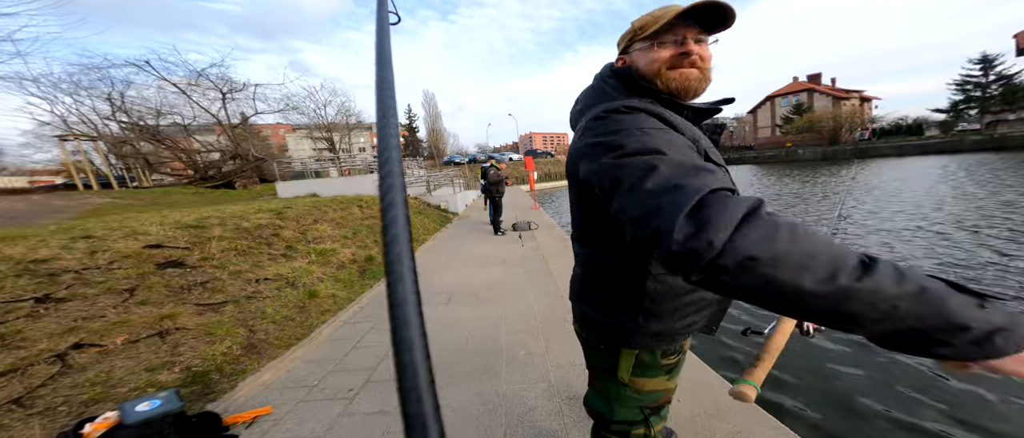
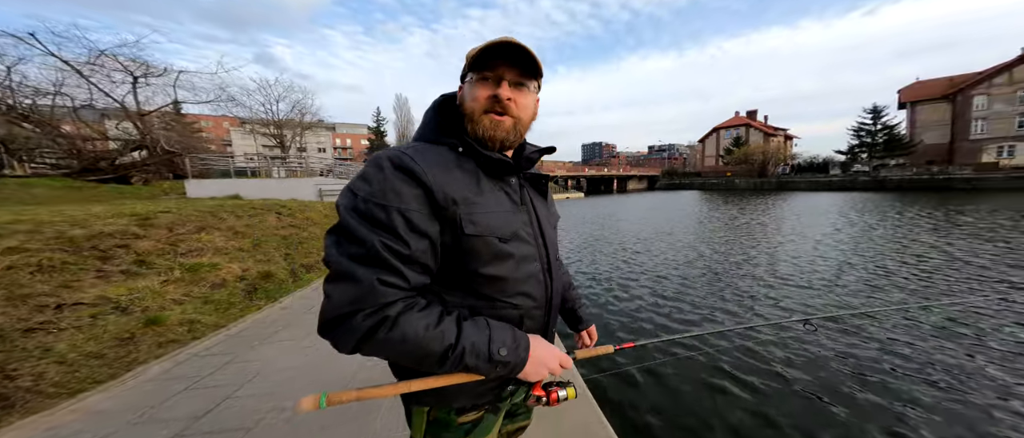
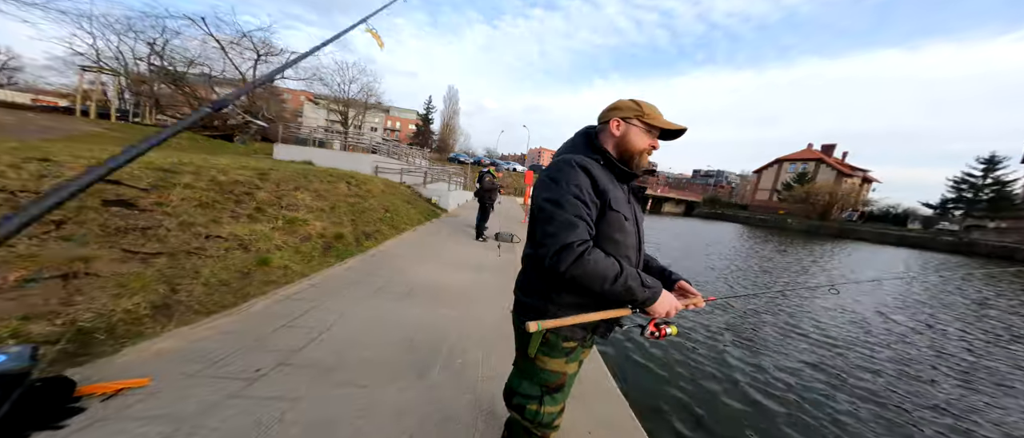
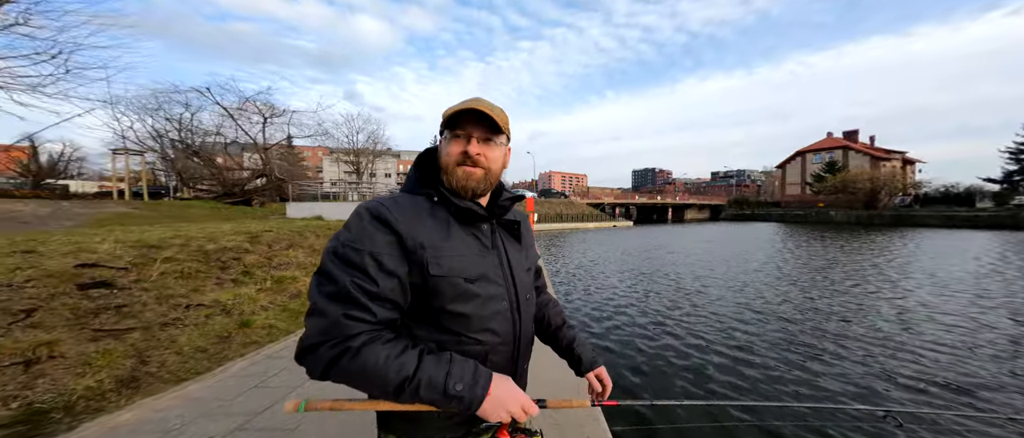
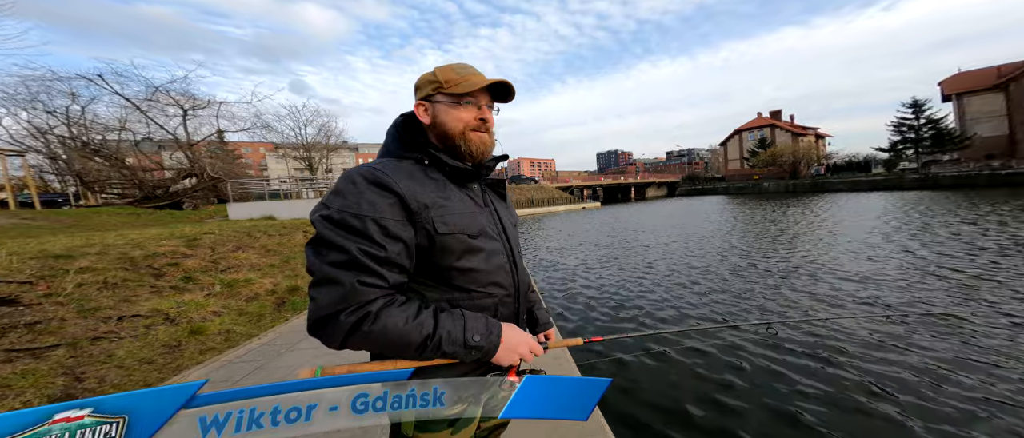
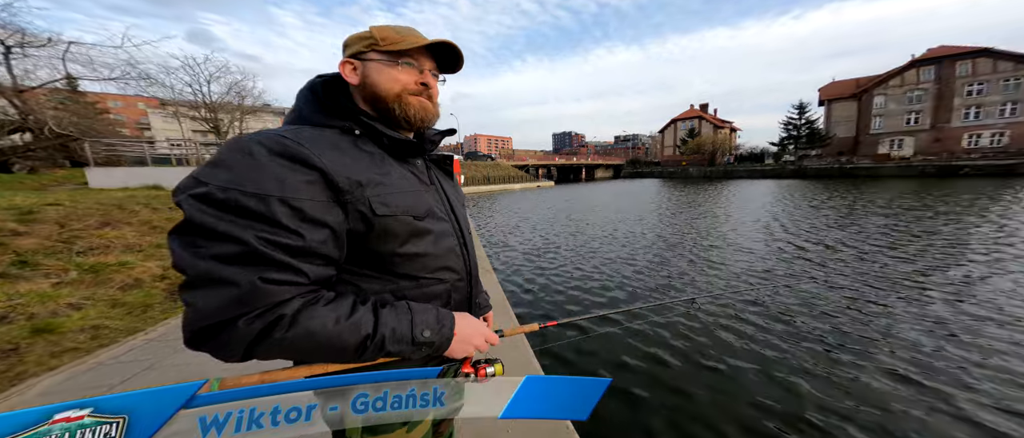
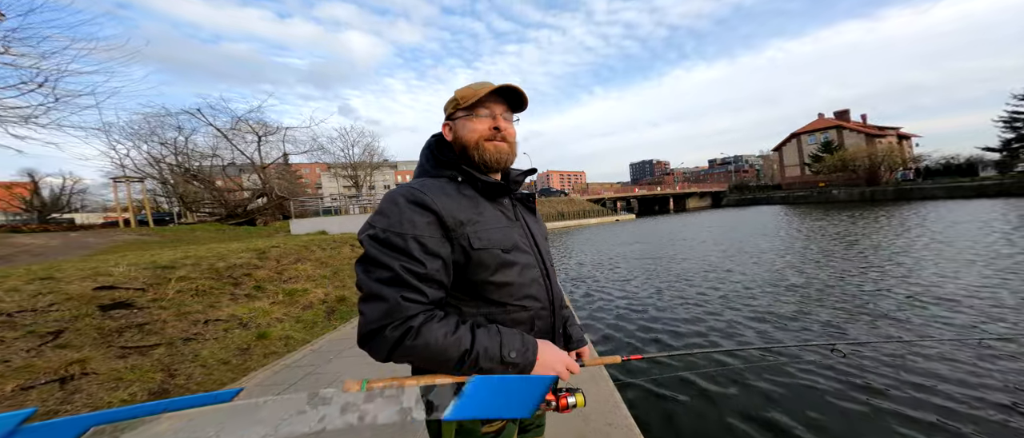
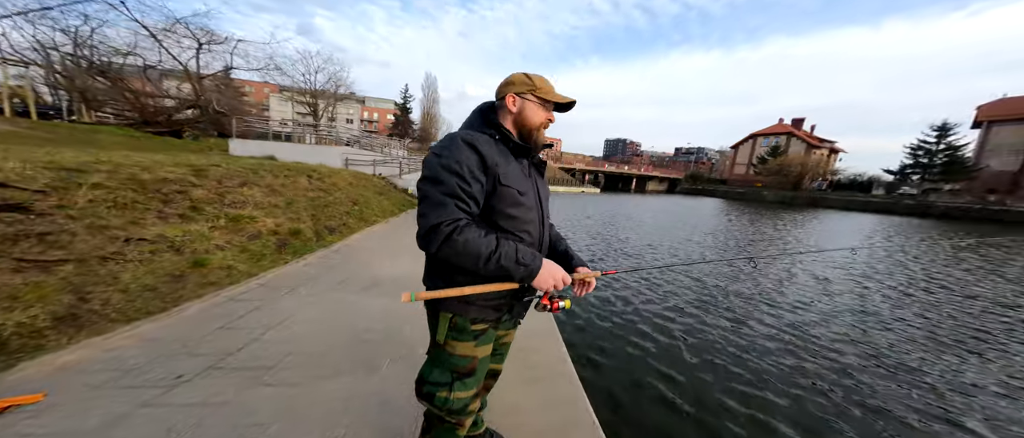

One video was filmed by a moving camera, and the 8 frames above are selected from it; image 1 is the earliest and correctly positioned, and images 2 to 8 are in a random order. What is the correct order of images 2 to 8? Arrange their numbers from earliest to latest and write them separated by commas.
3, 8, 4, 2, 7, 5, 6
